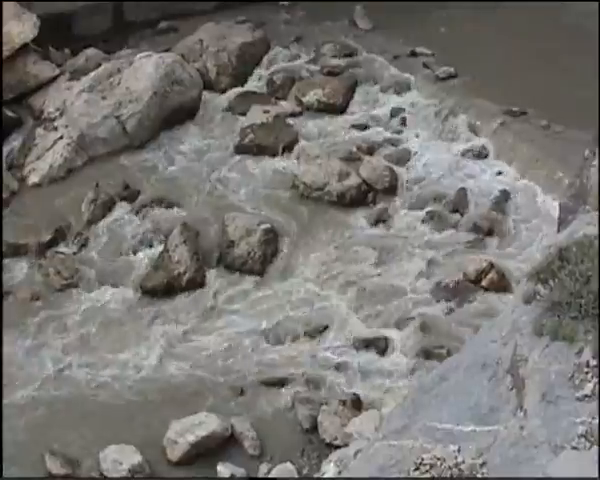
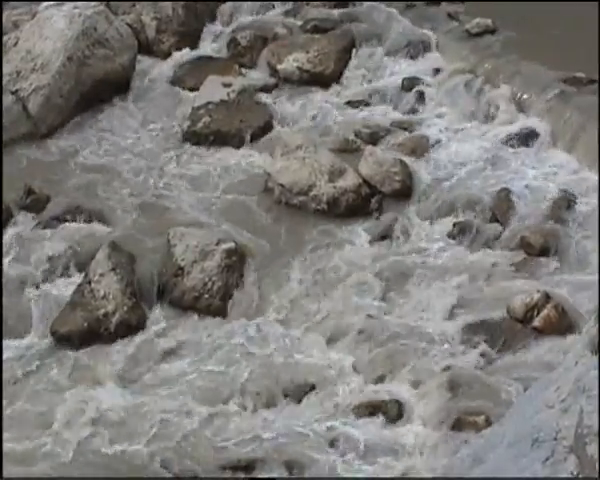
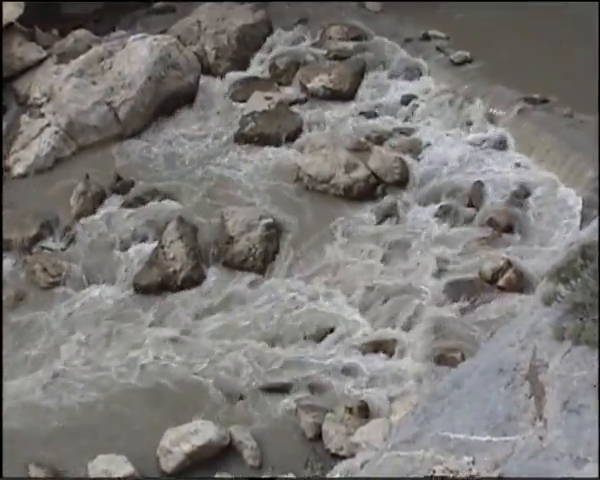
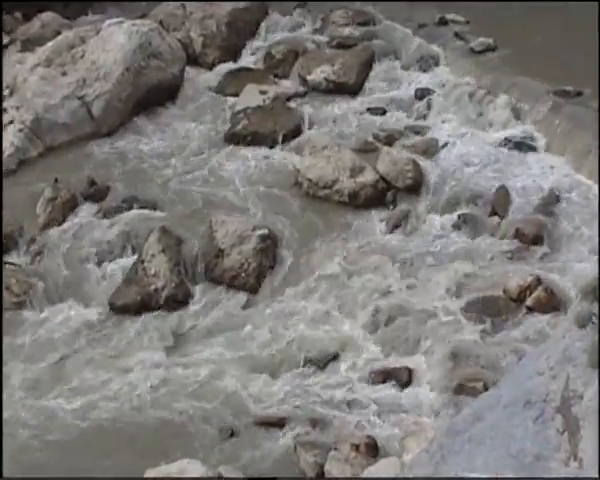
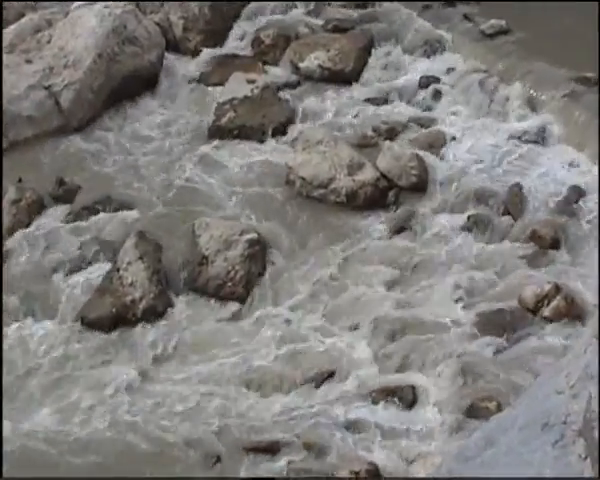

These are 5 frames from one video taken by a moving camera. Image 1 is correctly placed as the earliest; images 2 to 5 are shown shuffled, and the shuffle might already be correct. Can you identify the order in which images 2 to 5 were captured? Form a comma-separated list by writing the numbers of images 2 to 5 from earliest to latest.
3, 4, 5, 2
